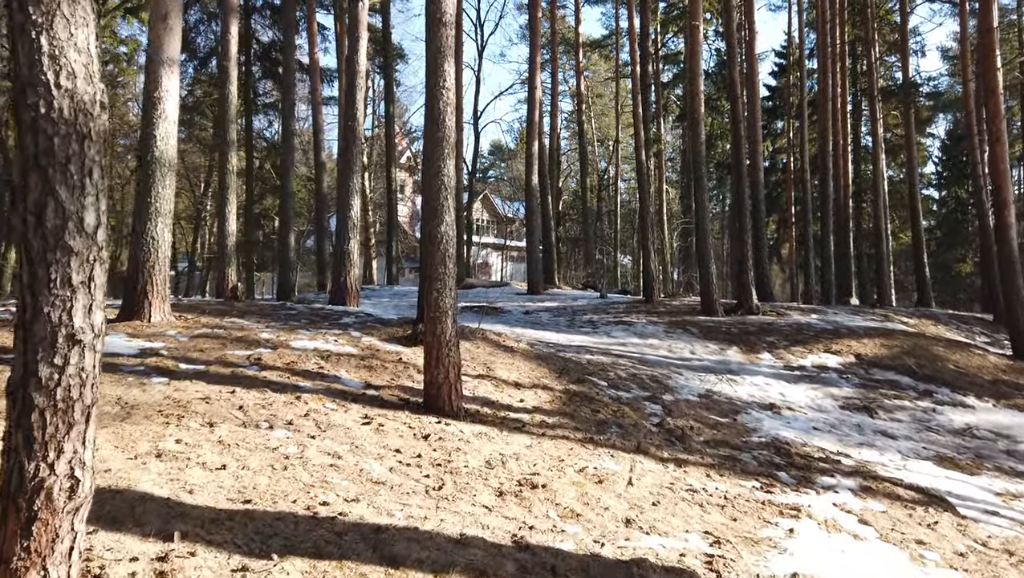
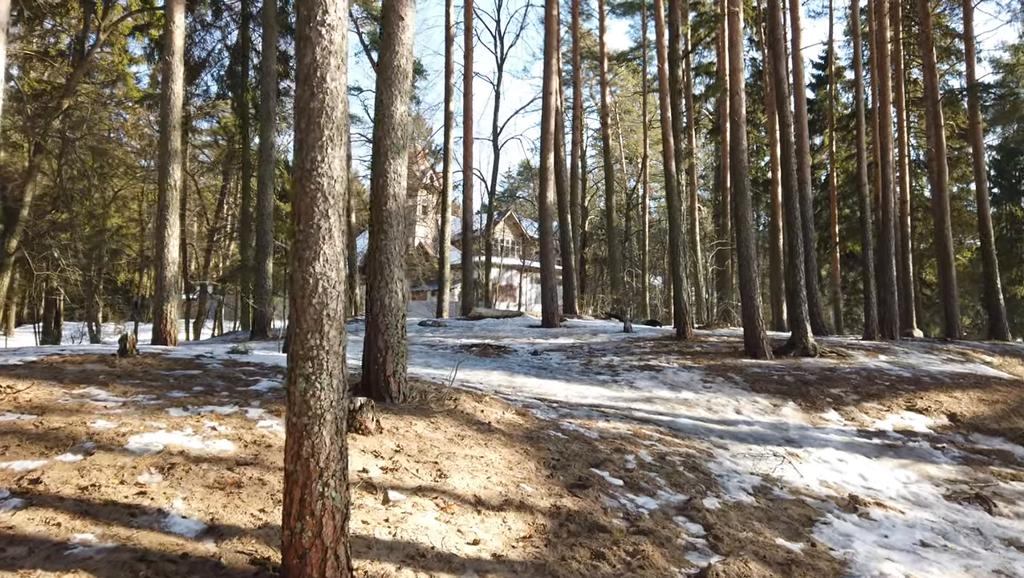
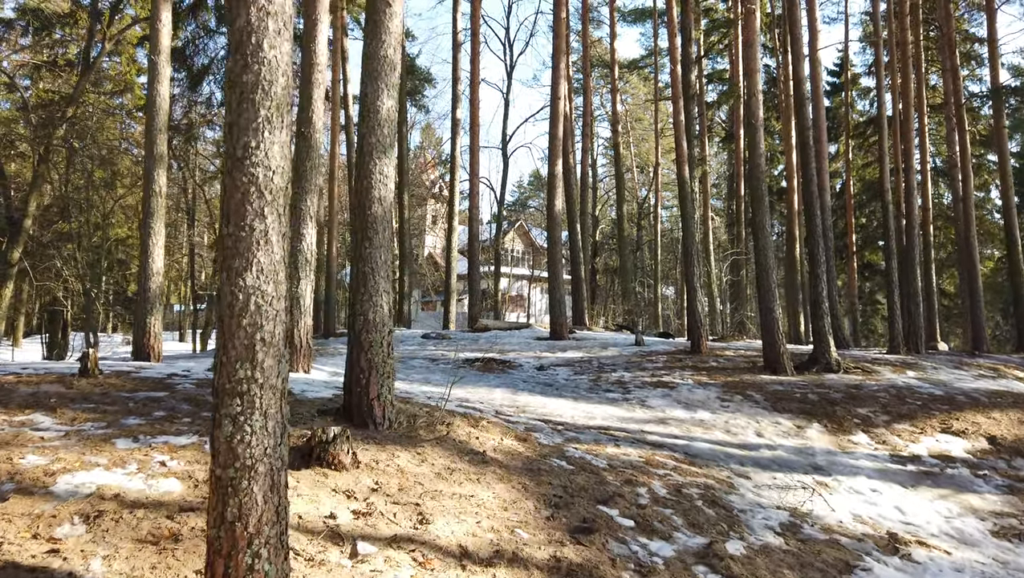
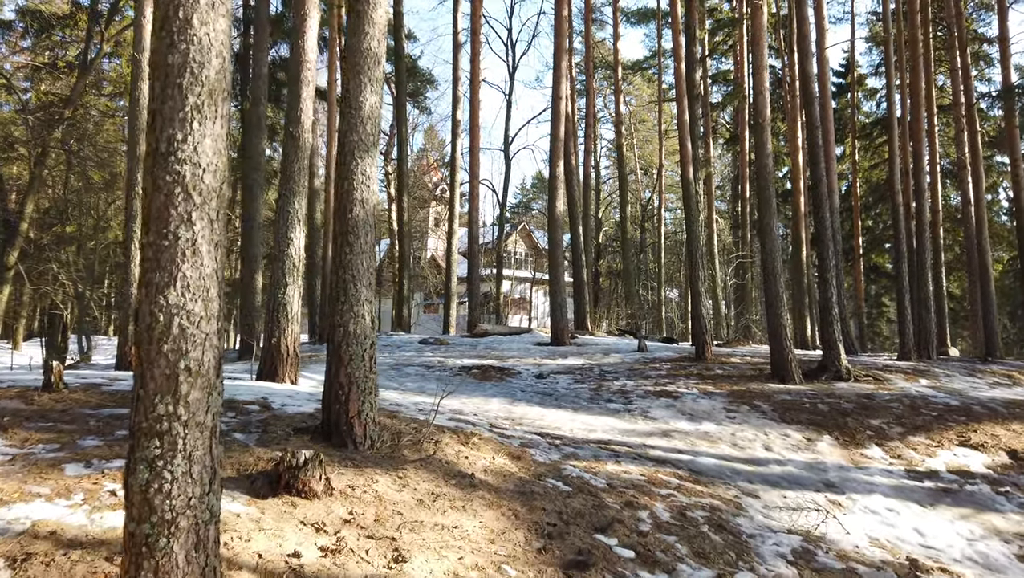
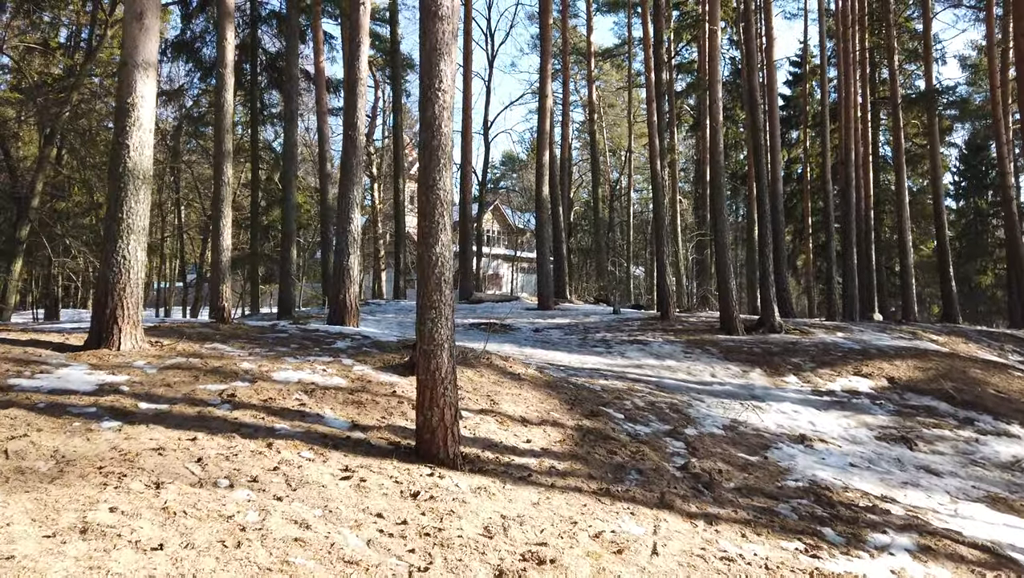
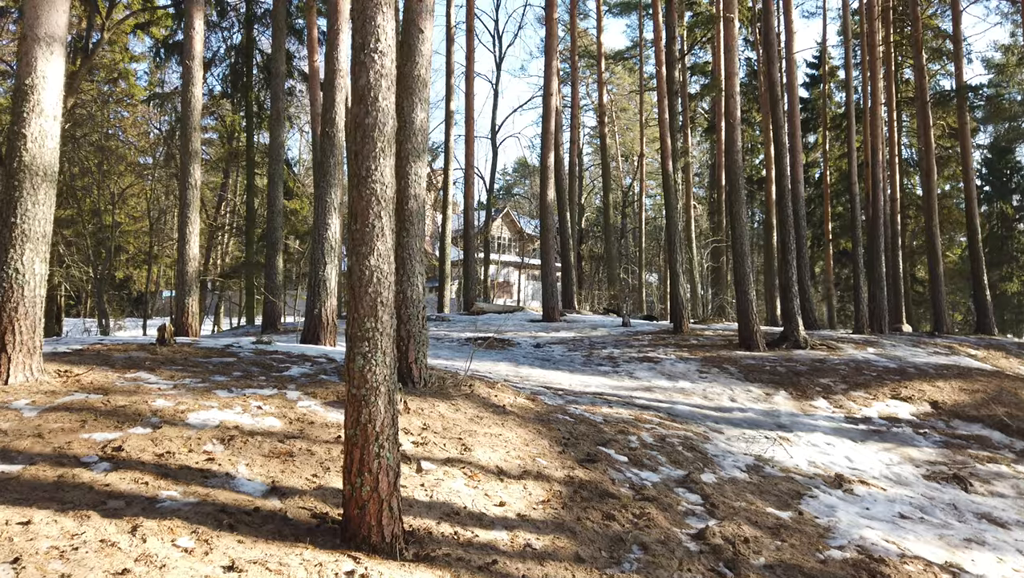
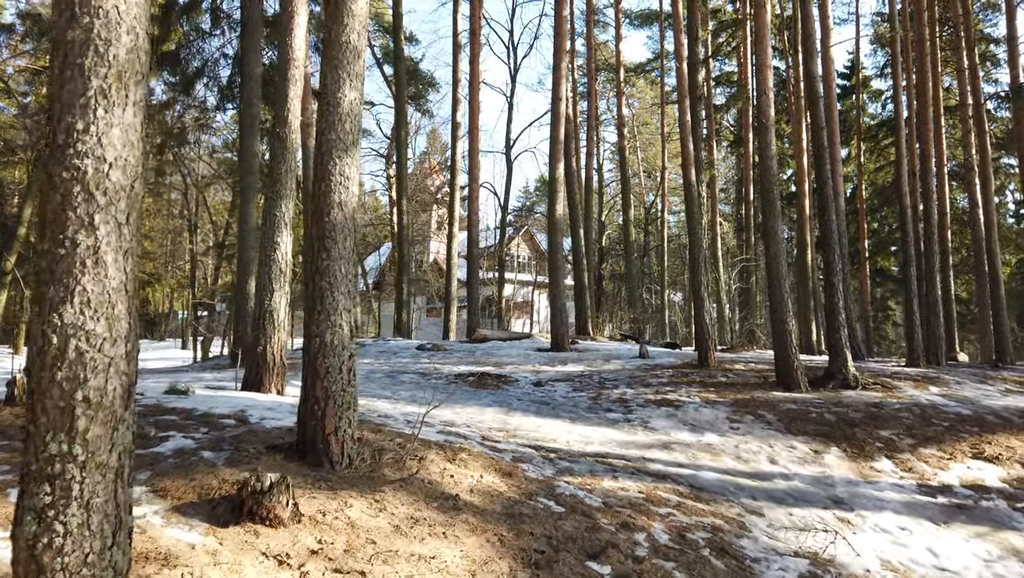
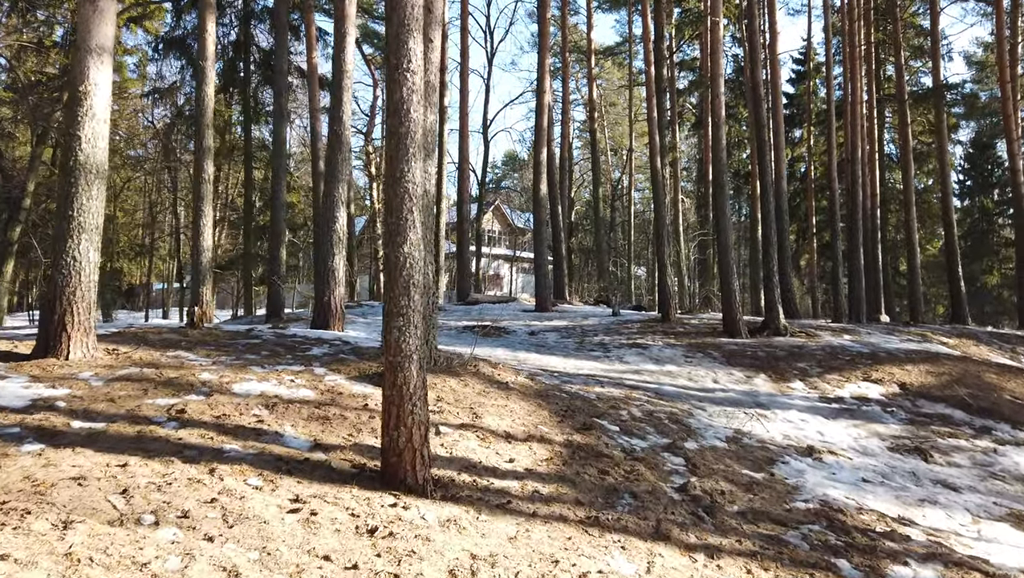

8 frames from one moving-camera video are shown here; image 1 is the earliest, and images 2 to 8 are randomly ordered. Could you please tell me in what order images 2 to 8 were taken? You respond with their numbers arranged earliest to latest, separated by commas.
5, 8, 6, 2, 3, 4, 7
